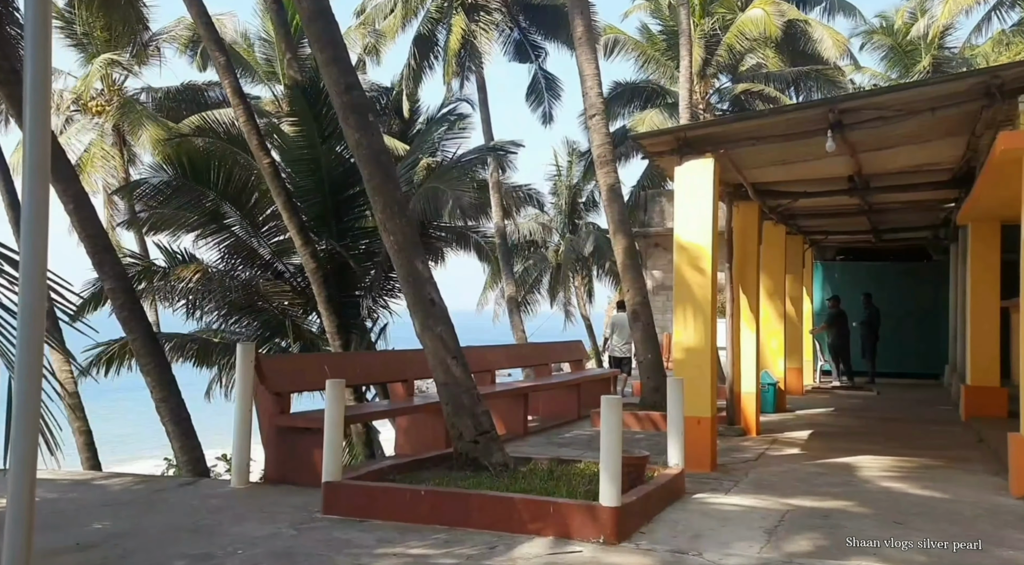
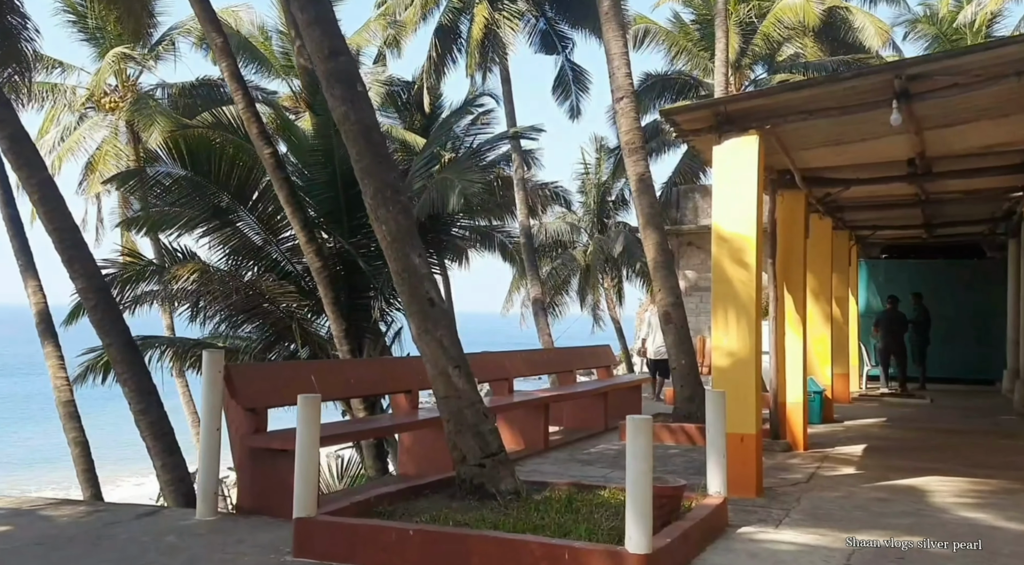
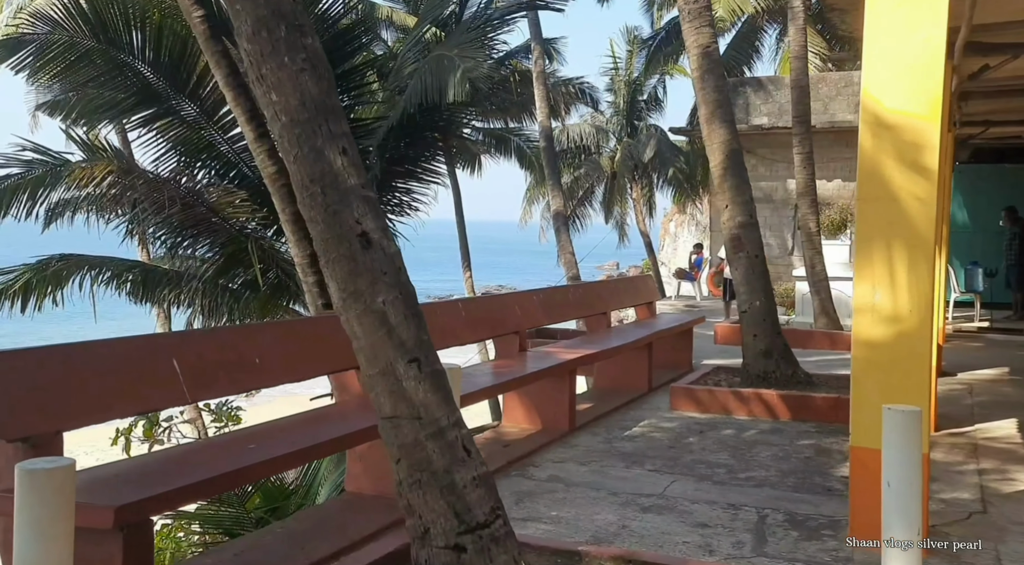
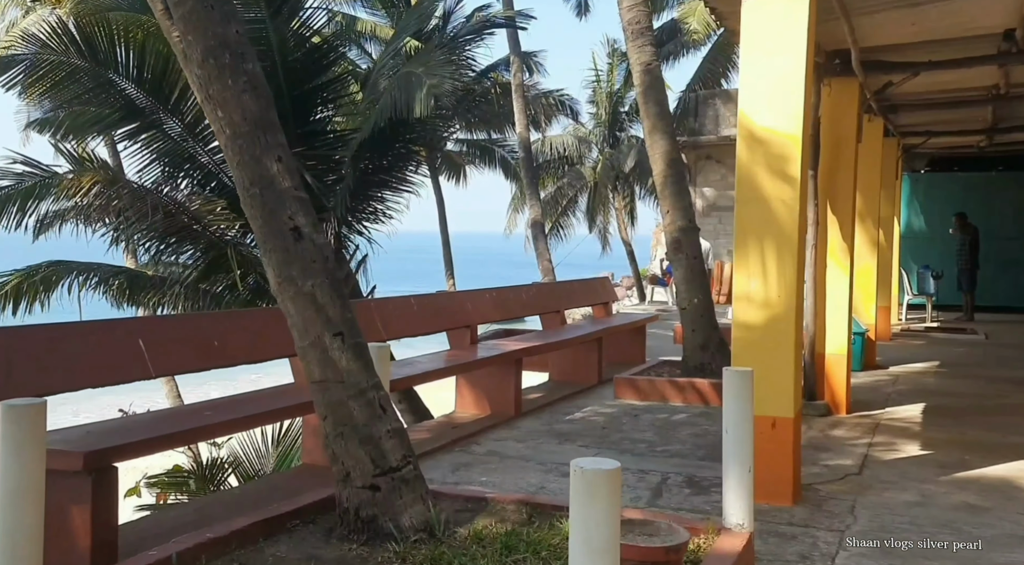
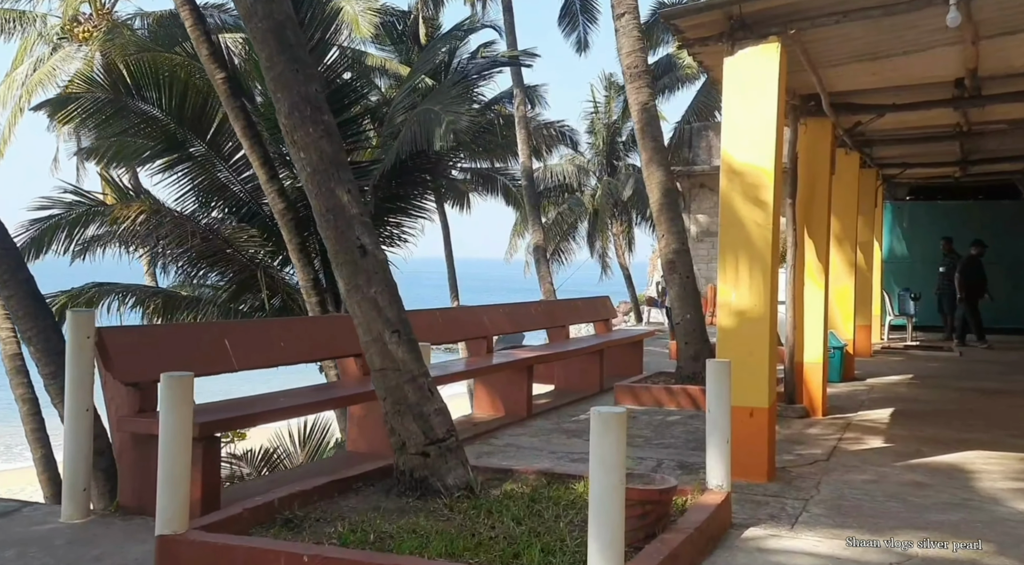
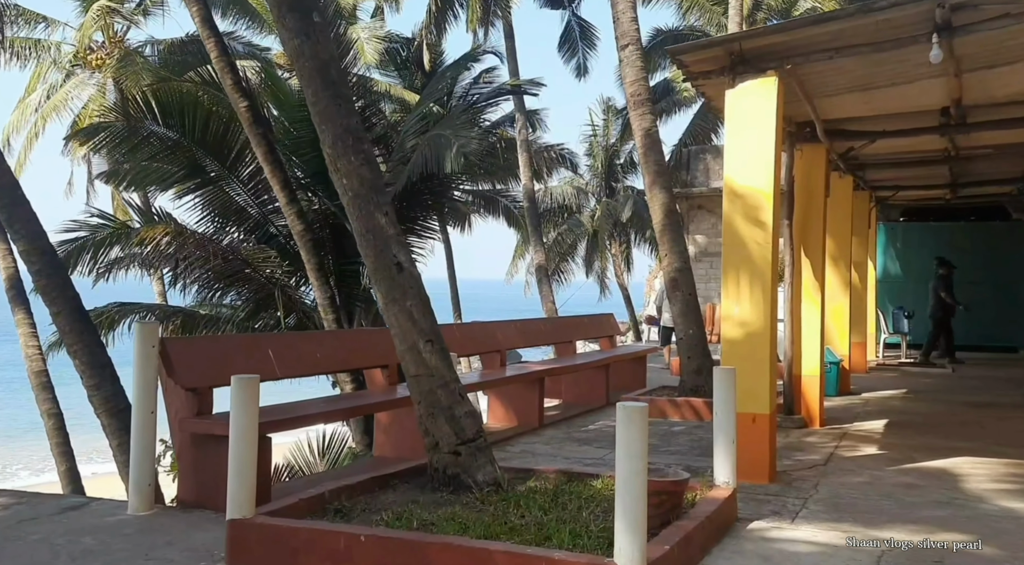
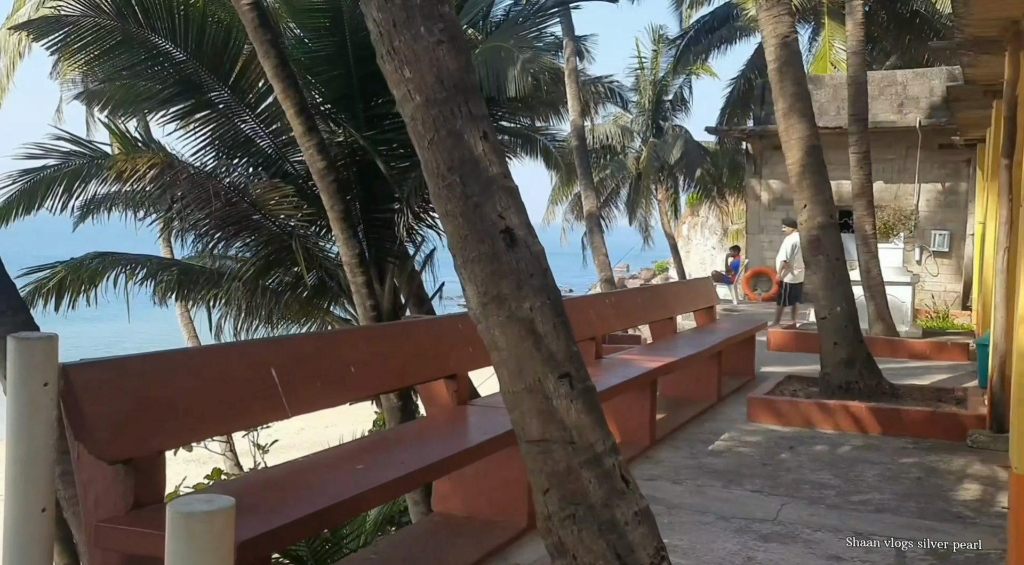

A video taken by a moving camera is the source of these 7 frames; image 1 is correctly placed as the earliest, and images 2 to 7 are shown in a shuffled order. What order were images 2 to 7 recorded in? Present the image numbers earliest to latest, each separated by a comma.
2, 6, 5, 4, 3, 7
